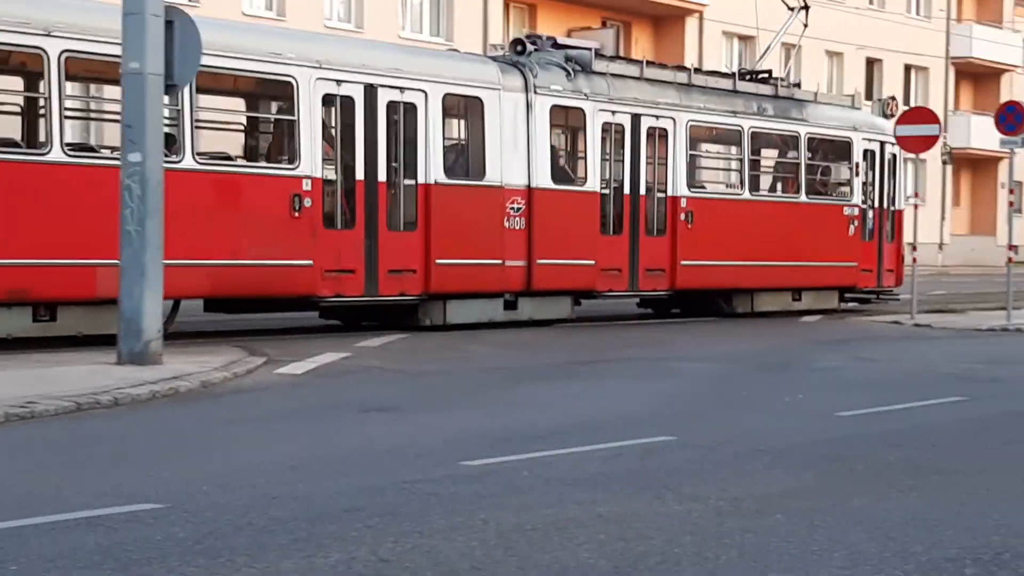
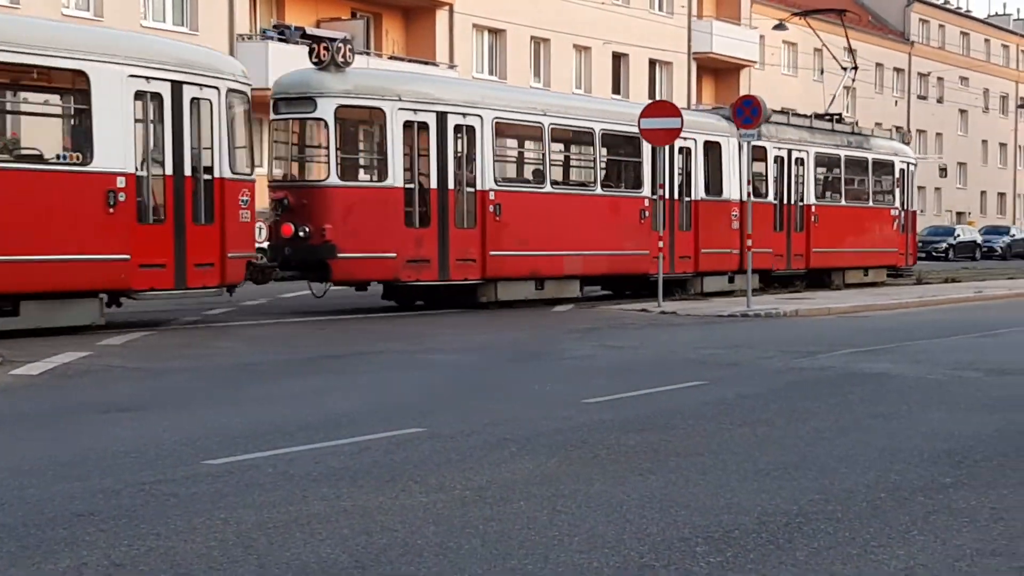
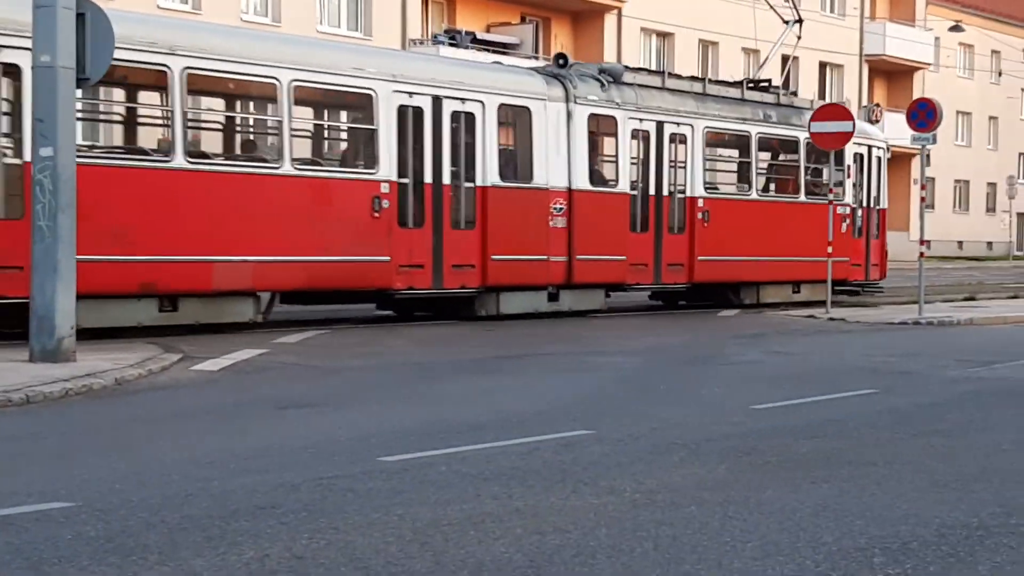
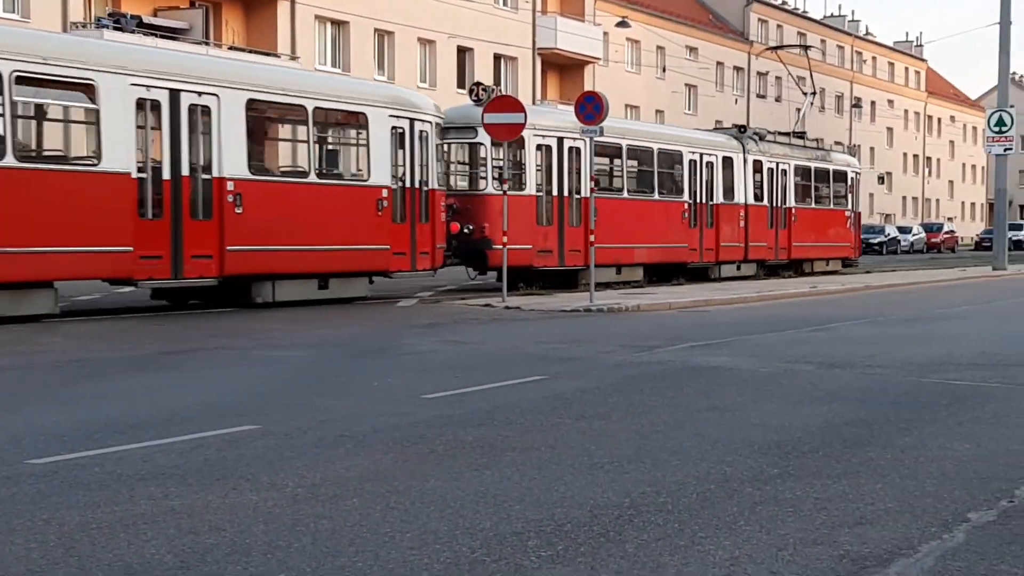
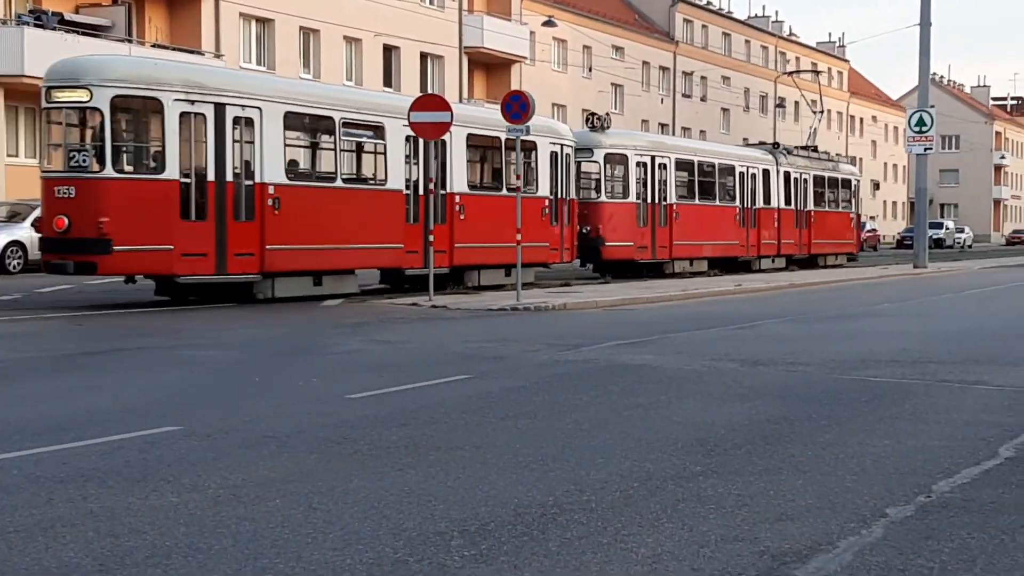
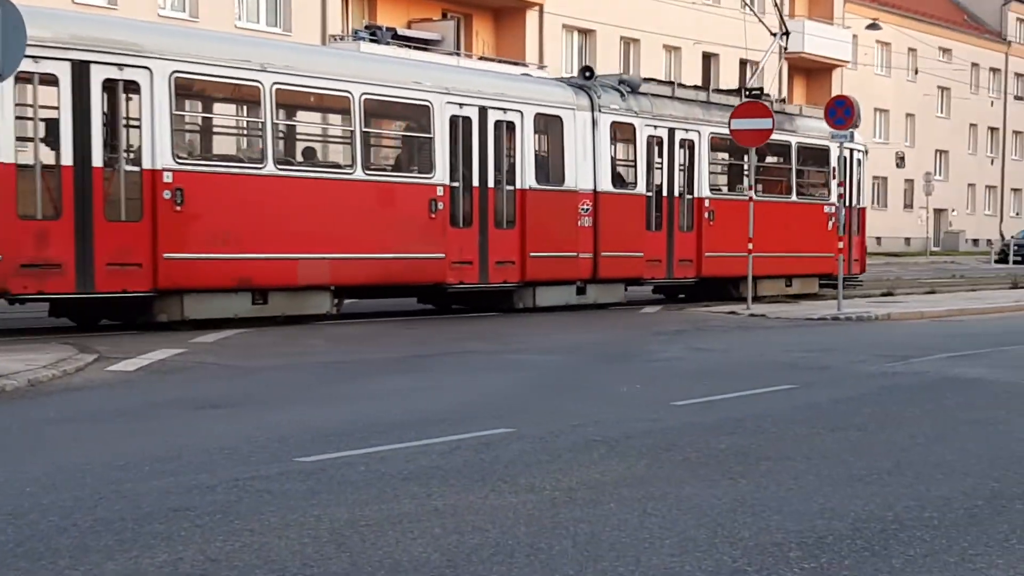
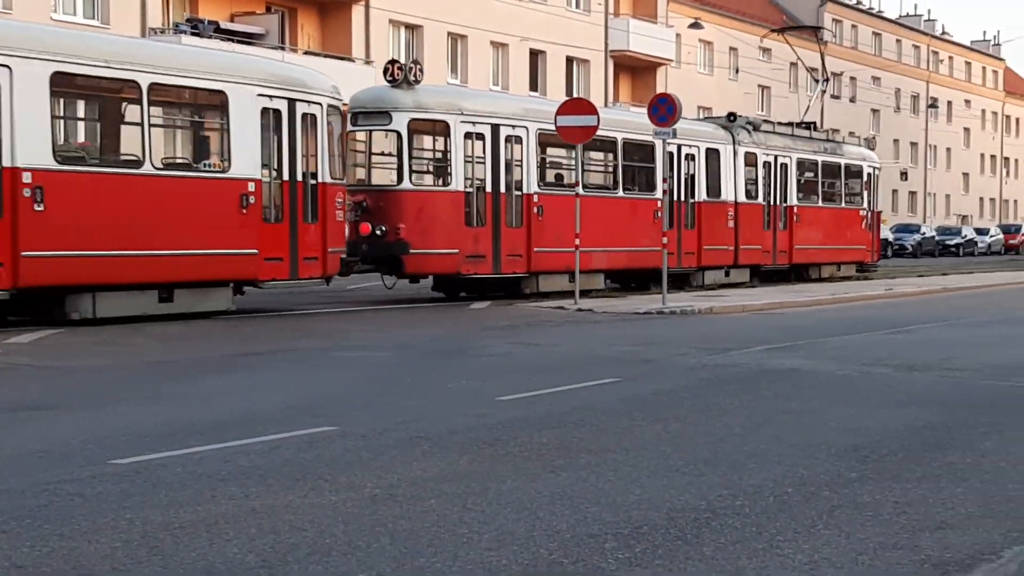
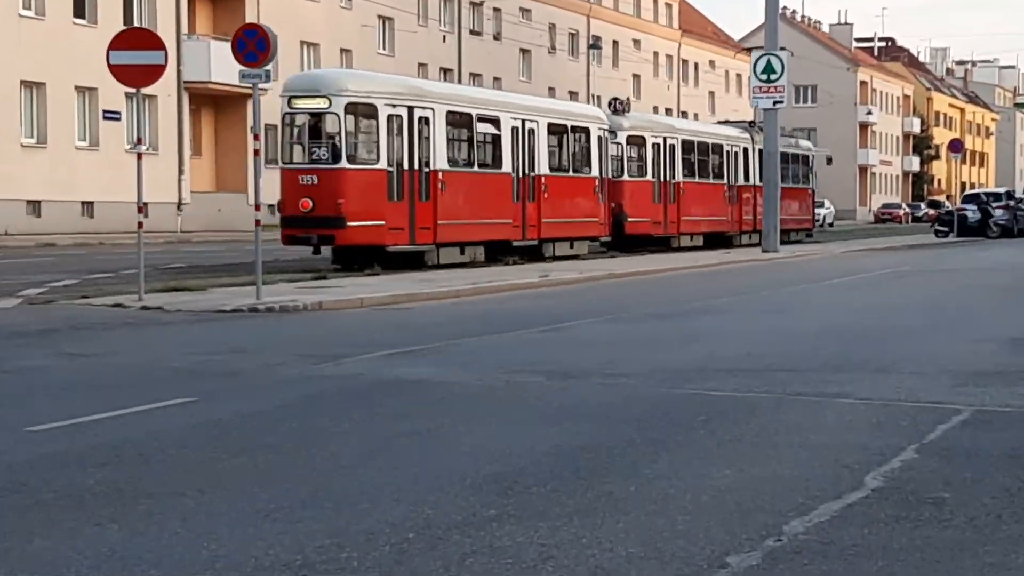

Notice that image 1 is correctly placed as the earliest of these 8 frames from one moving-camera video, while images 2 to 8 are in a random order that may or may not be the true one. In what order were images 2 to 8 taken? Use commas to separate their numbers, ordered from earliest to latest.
3, 6, 2, 7, 4, 5, 8
